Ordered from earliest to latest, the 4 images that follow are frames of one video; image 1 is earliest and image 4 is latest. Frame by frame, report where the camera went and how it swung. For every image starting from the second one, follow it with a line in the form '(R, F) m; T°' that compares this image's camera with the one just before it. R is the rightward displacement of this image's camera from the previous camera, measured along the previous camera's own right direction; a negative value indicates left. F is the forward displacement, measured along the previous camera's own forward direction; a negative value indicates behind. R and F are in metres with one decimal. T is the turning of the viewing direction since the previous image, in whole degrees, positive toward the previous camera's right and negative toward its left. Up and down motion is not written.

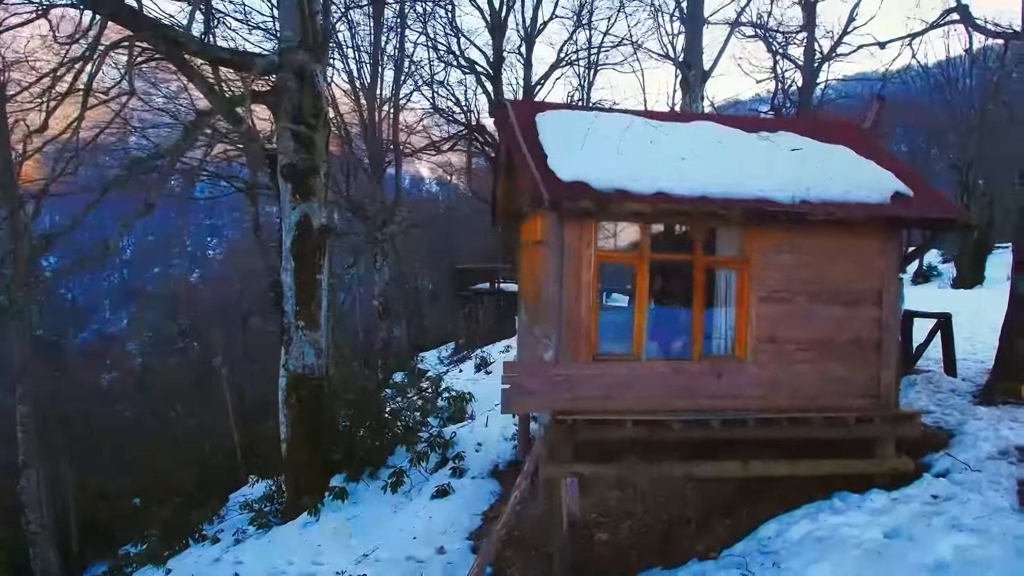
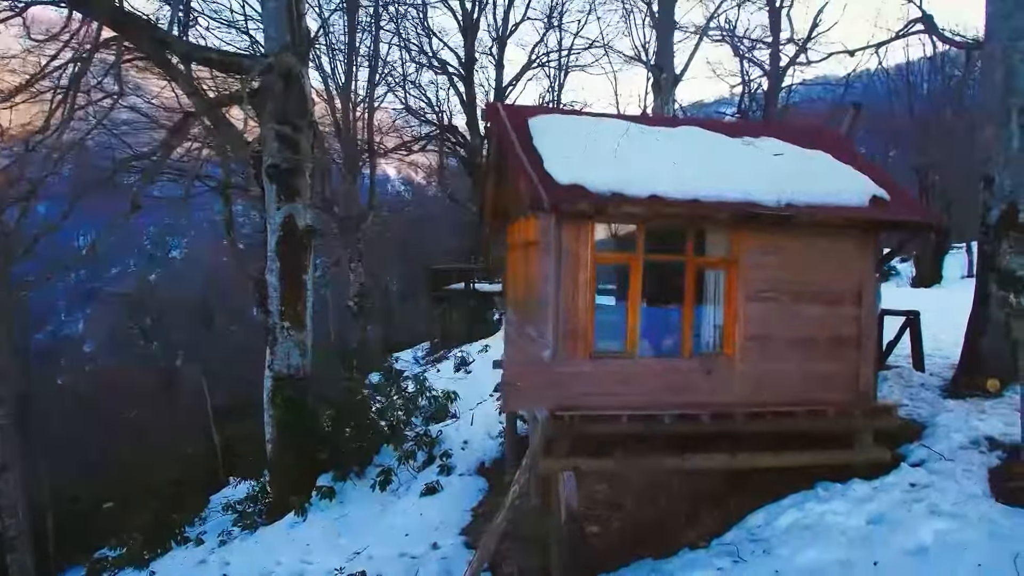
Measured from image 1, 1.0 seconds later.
(-0.3, -0.2) m; +3°
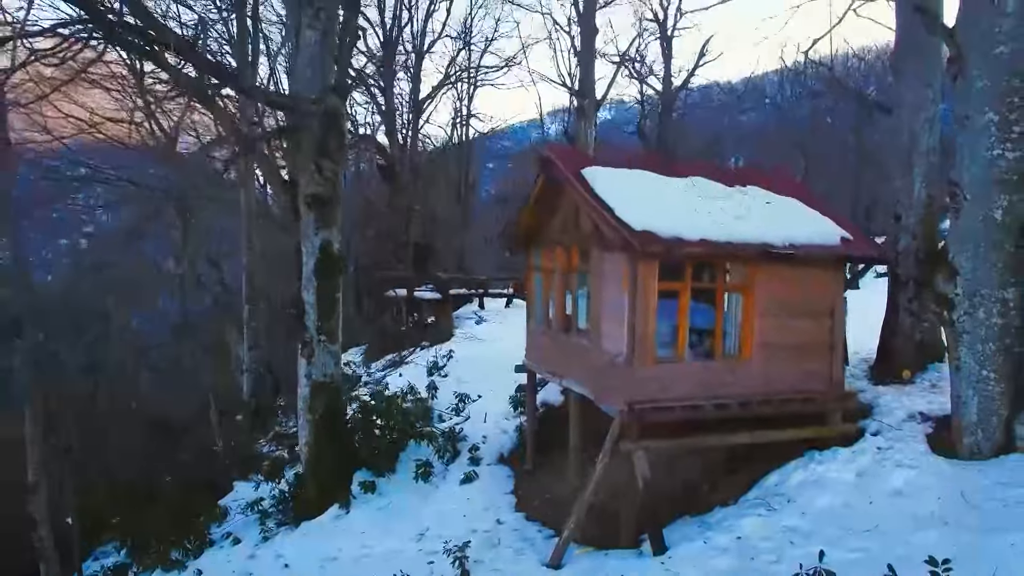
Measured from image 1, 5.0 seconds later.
(-2.3, -1.5) m; +10°
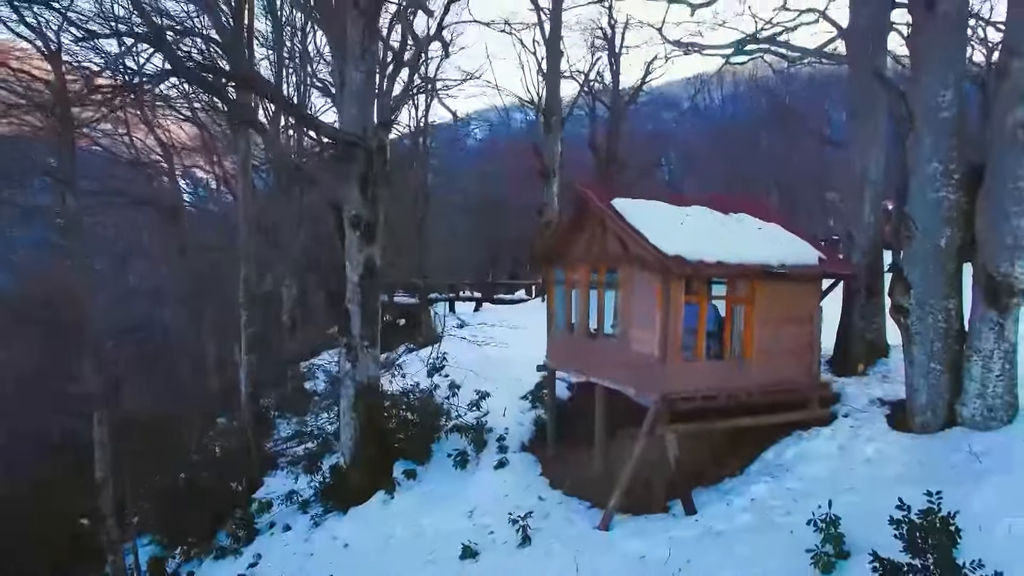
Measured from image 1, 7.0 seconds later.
(-1.7, -1.6) m; +6°
